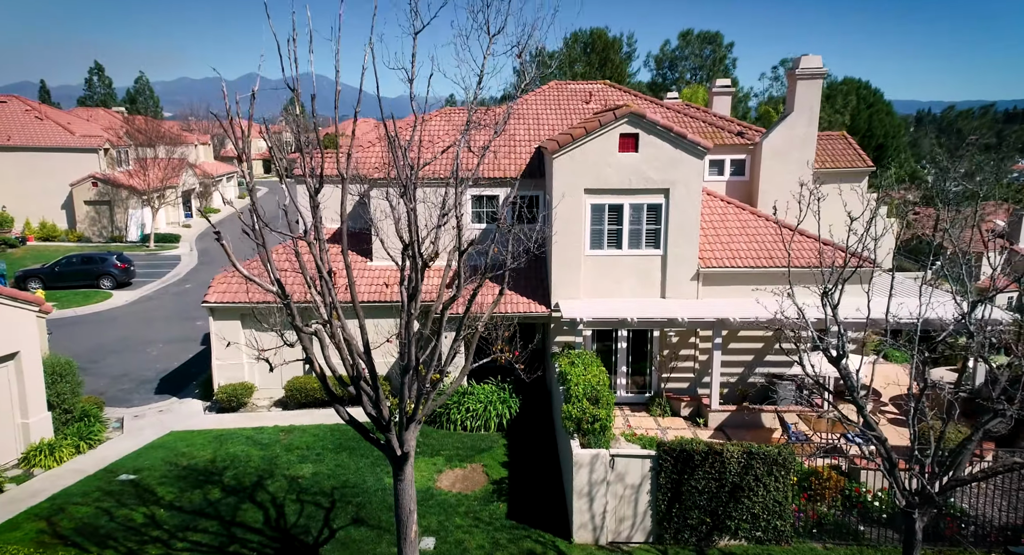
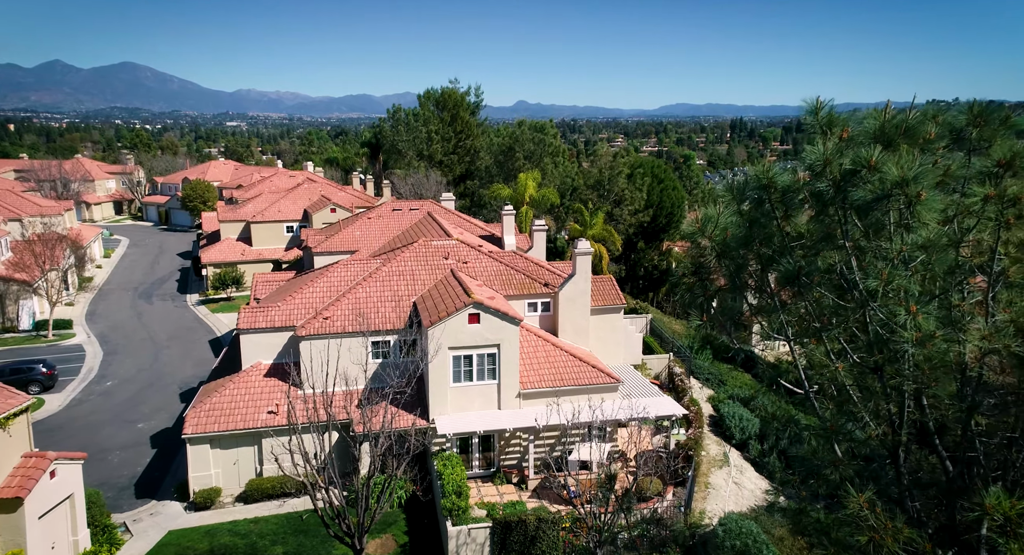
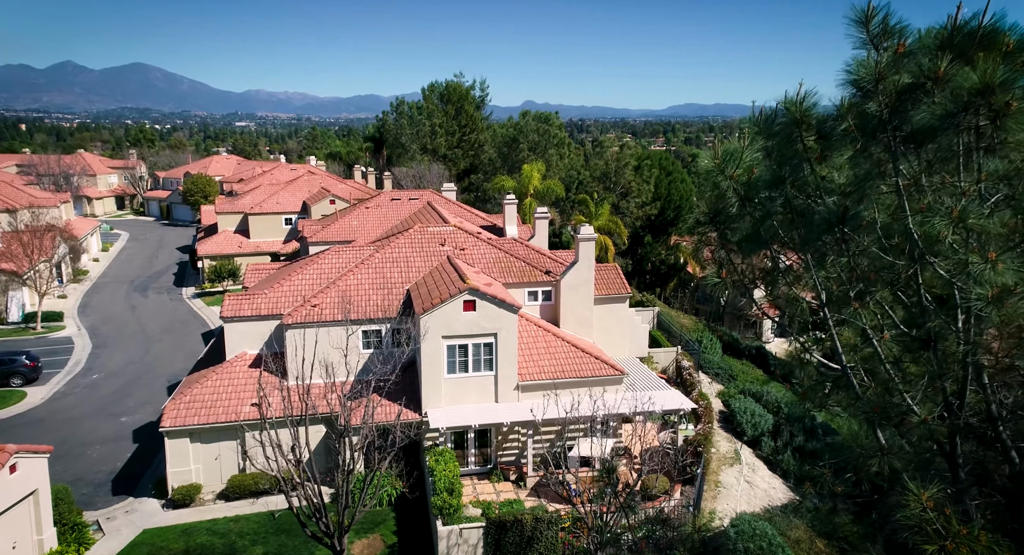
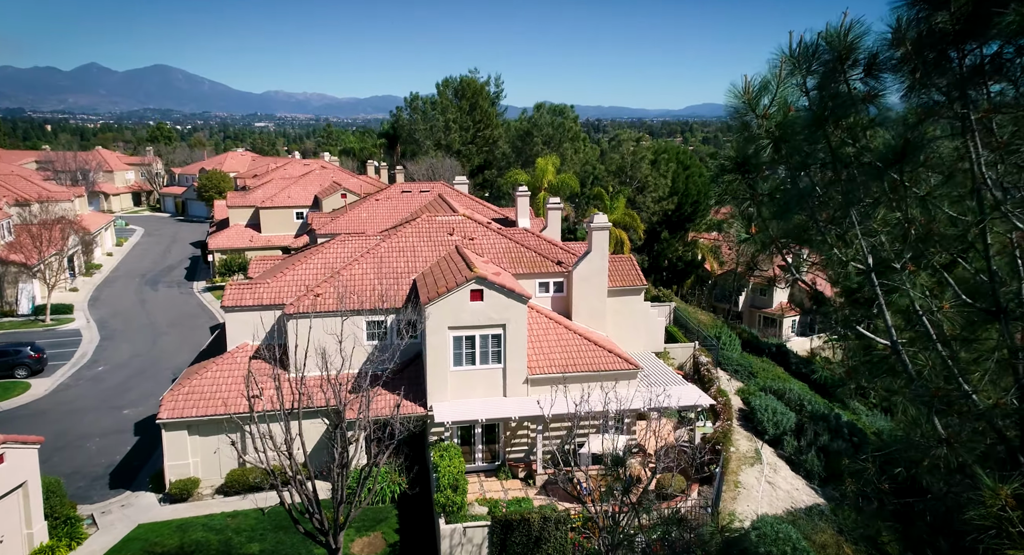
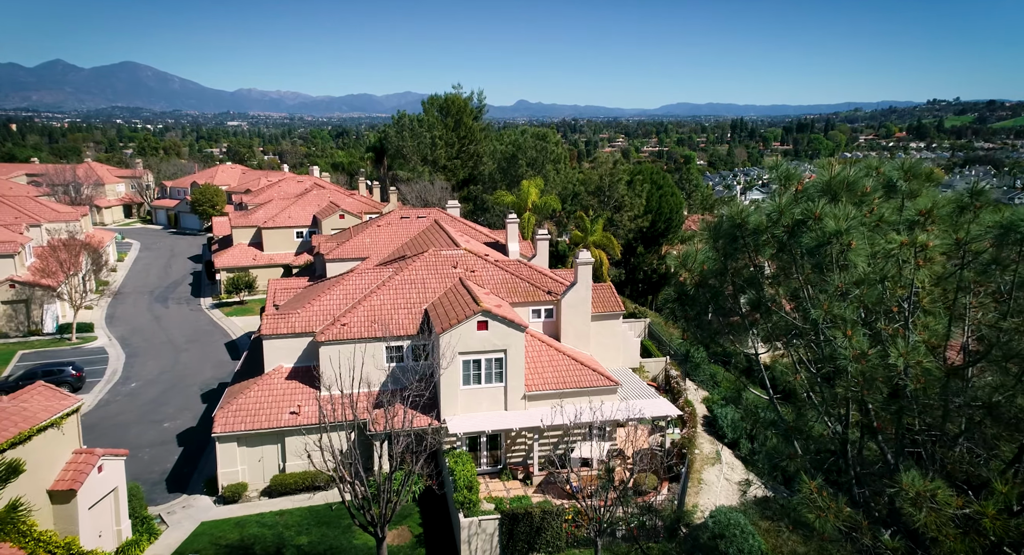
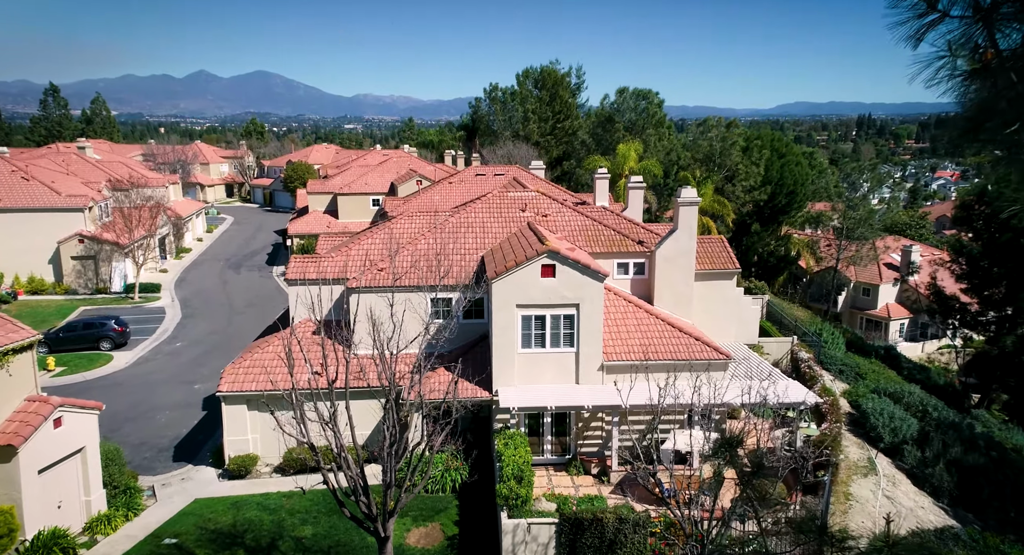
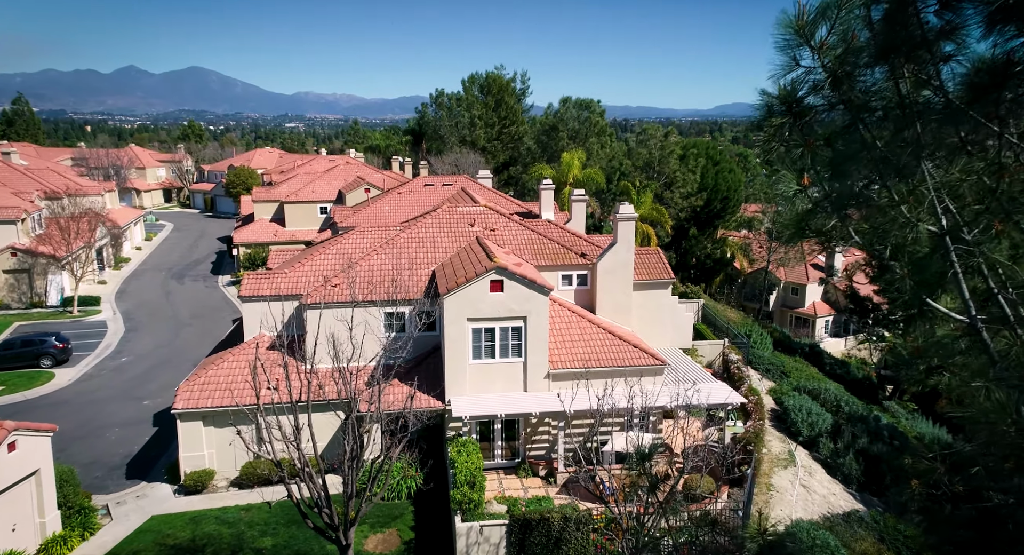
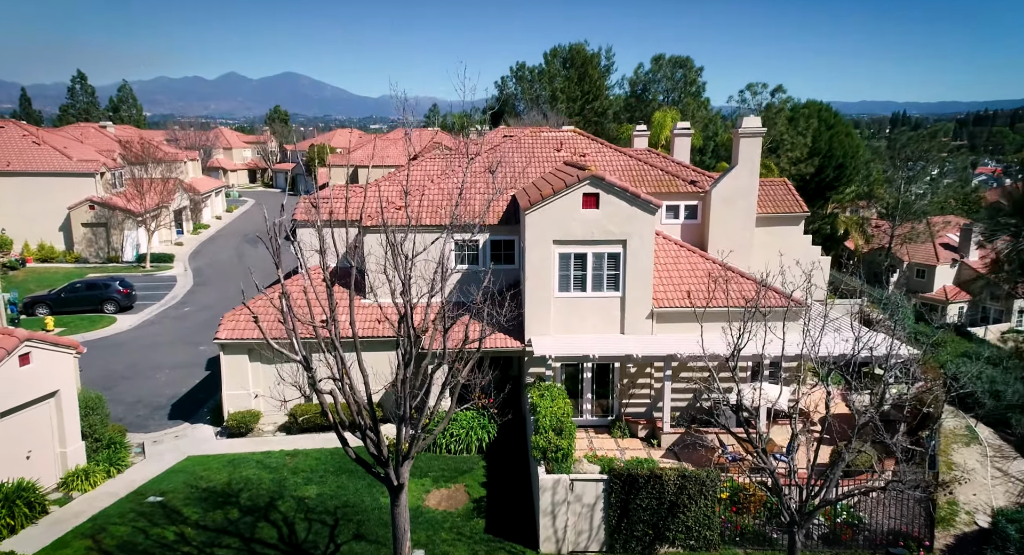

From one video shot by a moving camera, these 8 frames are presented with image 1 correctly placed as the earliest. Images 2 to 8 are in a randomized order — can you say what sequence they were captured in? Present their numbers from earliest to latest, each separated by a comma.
8, 6, 7, 4, 3, 2, 5
